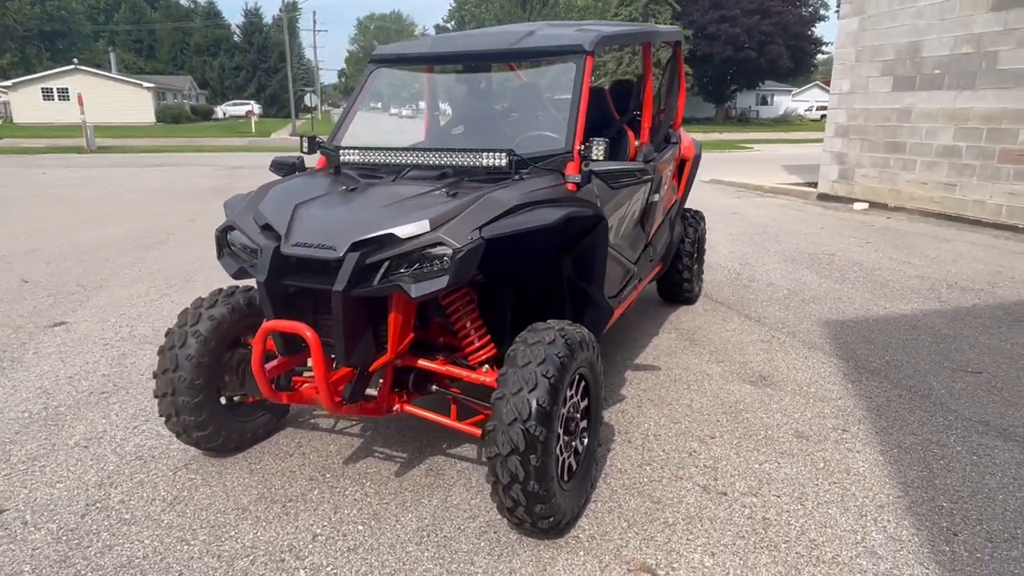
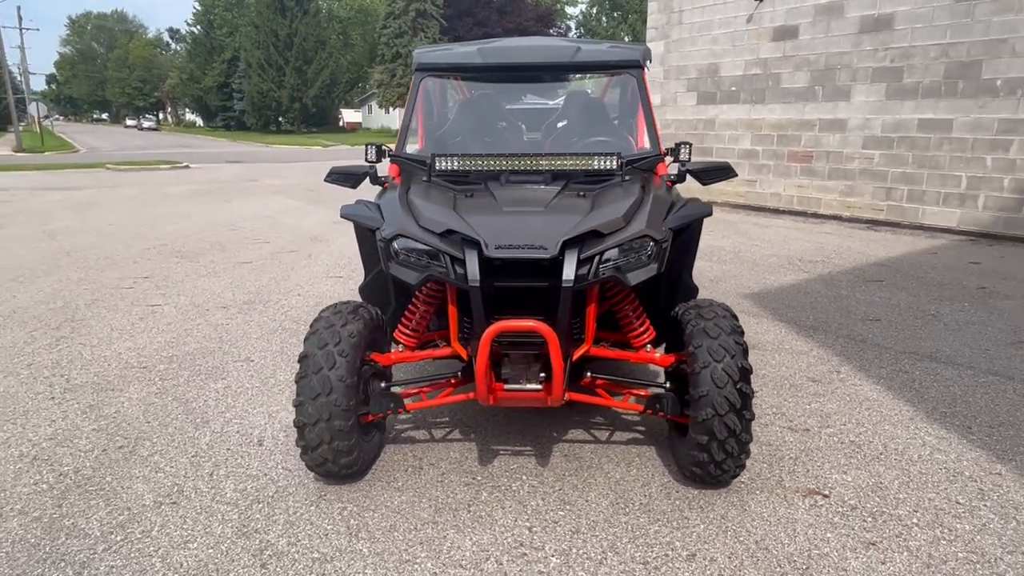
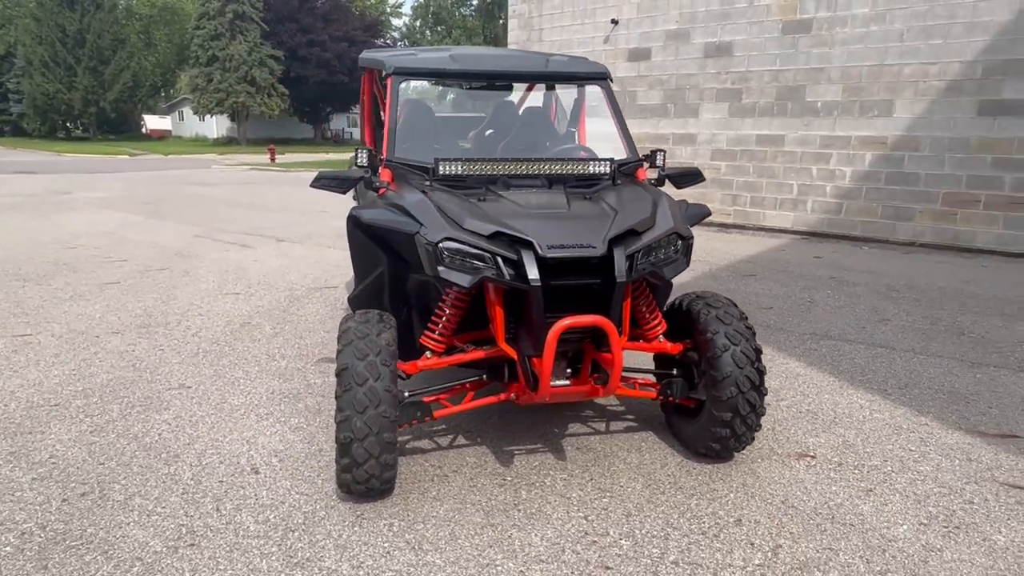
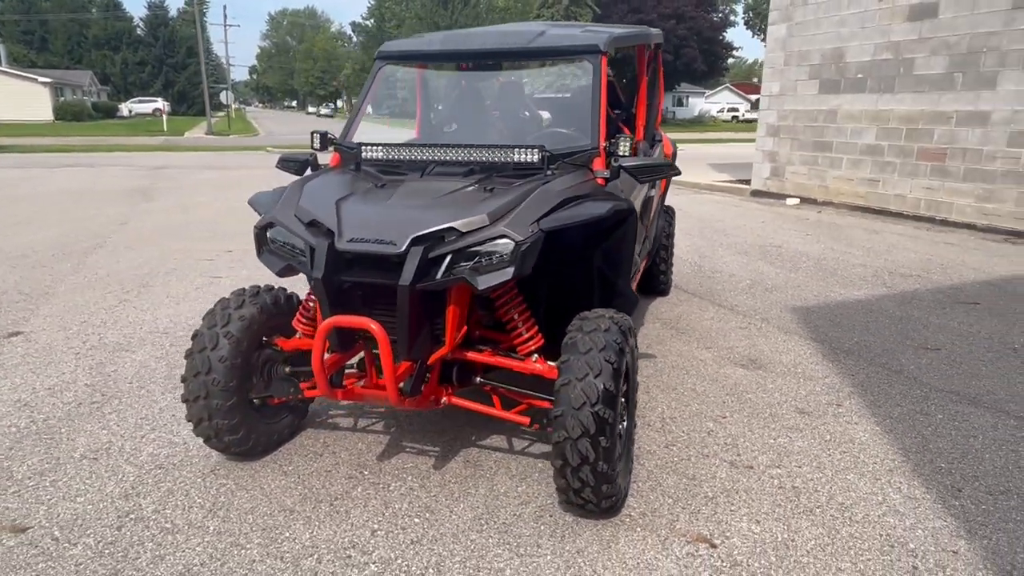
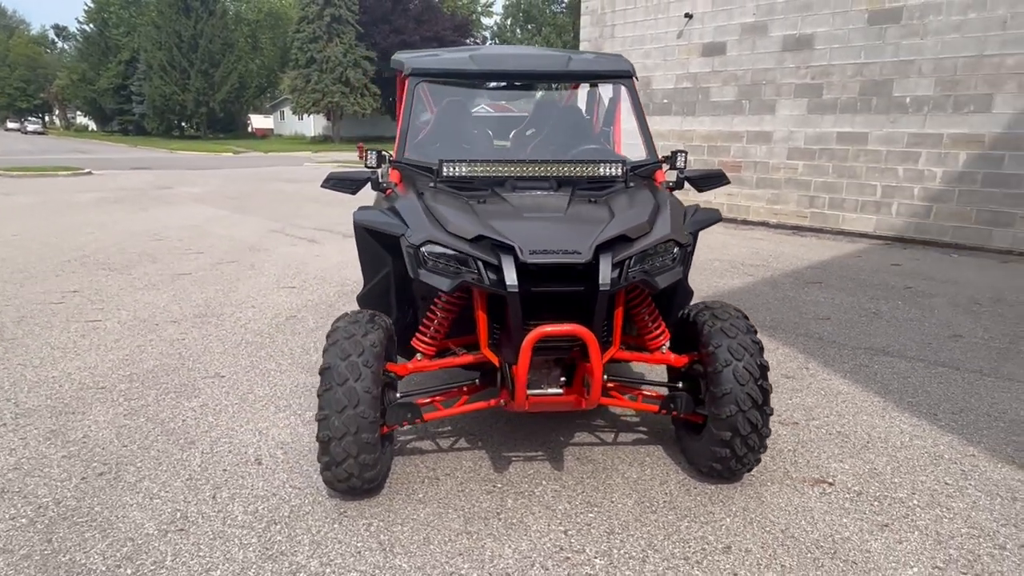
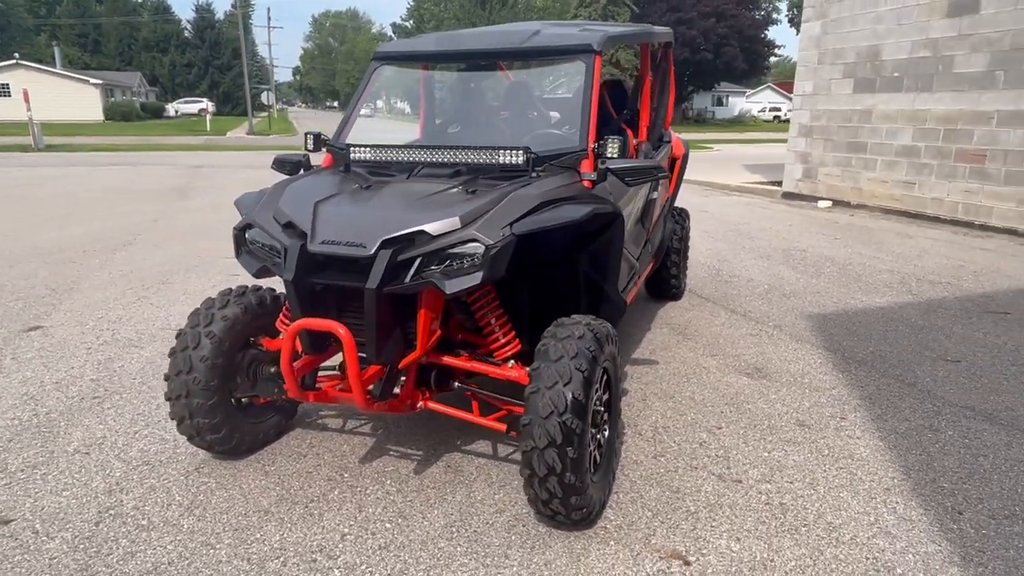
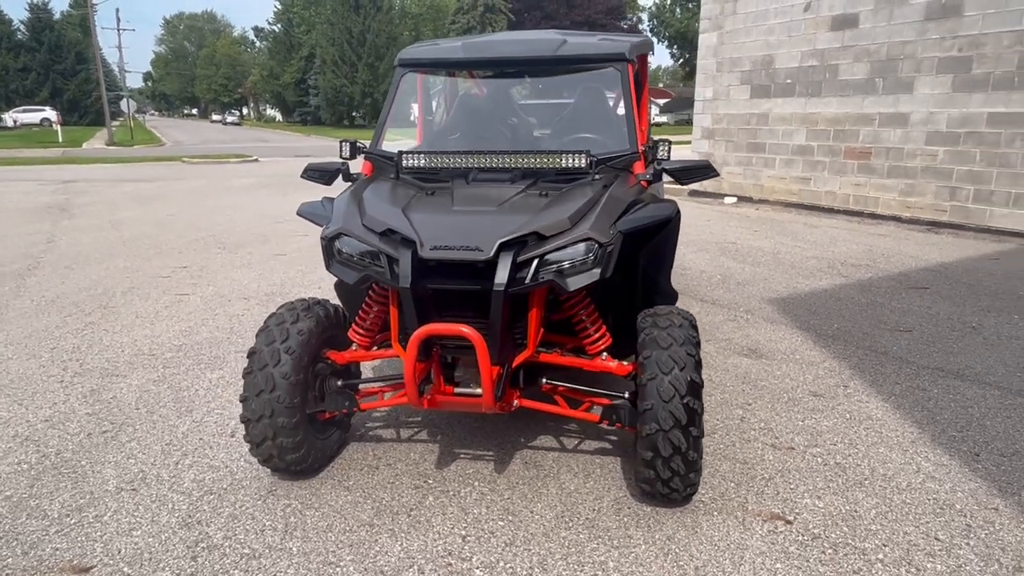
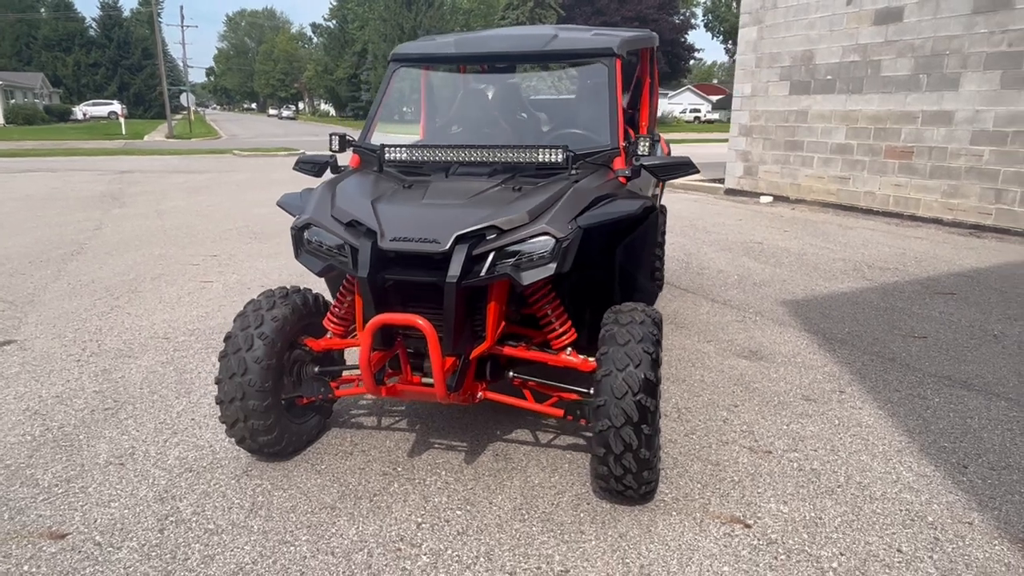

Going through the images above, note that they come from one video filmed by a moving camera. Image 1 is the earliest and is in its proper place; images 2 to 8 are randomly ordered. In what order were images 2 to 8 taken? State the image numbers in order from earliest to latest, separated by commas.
6, 4, 8, 7, 2, 5, 3
